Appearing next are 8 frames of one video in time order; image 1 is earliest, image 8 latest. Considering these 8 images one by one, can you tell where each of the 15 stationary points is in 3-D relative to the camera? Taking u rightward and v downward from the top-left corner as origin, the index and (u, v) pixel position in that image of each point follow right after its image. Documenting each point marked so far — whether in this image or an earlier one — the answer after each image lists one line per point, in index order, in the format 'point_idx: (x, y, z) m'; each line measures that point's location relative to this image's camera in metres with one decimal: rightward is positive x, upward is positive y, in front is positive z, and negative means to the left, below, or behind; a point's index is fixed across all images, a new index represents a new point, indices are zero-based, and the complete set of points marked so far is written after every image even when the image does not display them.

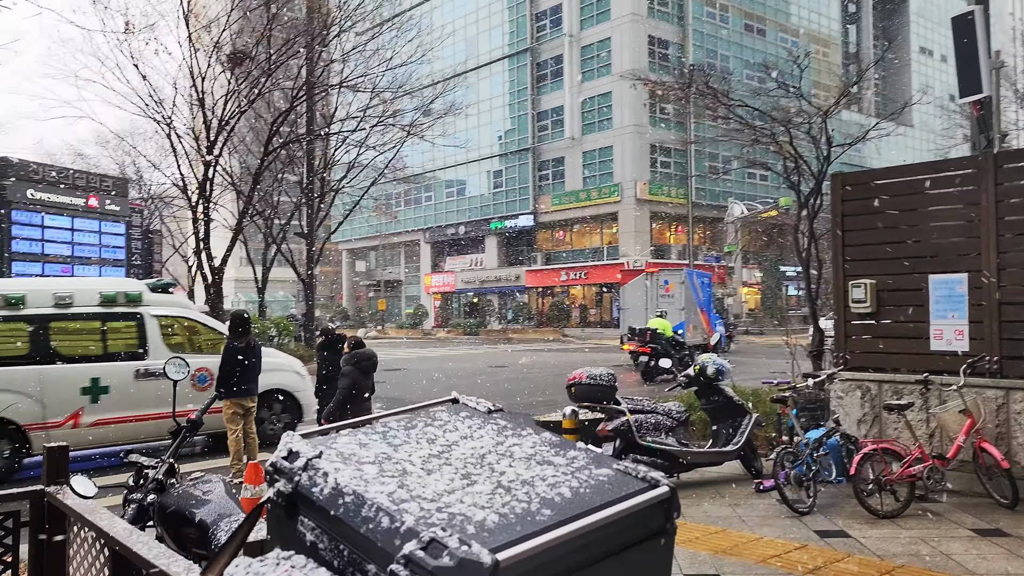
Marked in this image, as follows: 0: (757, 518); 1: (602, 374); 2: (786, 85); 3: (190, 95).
0: (+1.6, -1.5, +5.4) m
1: (+0.7, -0.7, +6.6) m
2: (+3.2, +2.4, +9.9) m
3: (-7.2, +4.4, +18.7) m
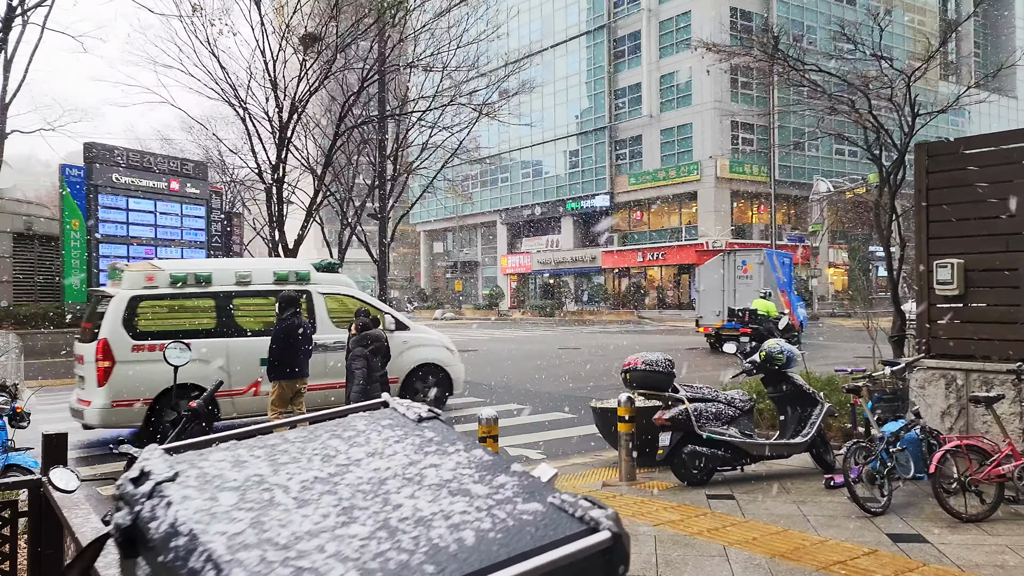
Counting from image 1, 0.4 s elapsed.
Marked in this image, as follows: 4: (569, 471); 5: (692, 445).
0: (+1.9, -1.4, +5.0) m
1: (+1.1, -0.5, +6.2) m
2: (+3.9, +2.6, +9.3) m
3: (-5.6, +4.8, +18.9) m
4: (+0.4, -1.5, +6.8) m
5: (+1.3, -1.1, +5.8) m
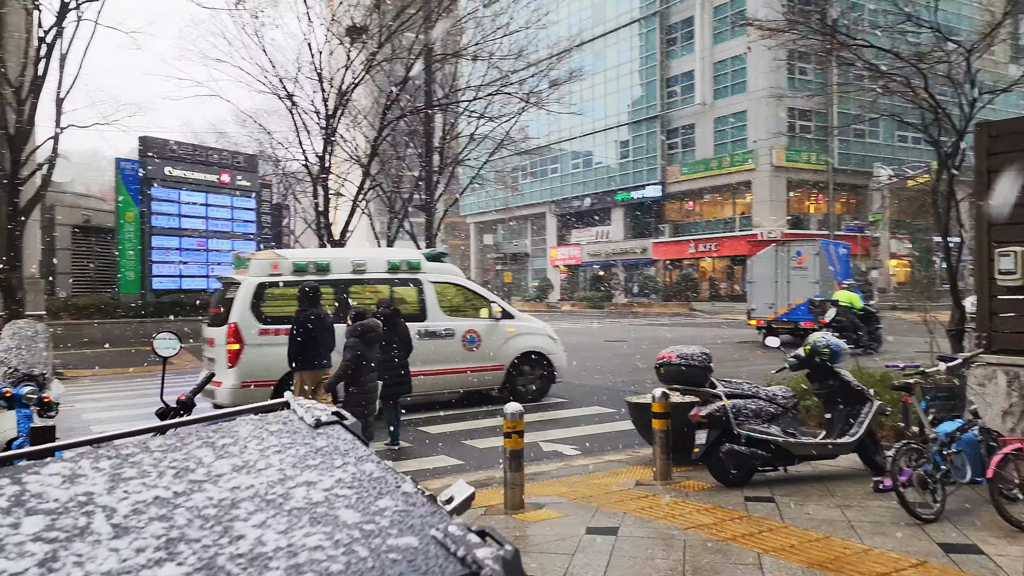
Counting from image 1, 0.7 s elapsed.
0: (+2.0, -1.3, +4.7) m
1: (+1.3, -0.5, +6.0) m
2: (+4.3, +2.7, +8.8) m
3: (-4.6, +5.0, +19.0) m
4: (+0.7, -1.4, +6.5) m
5: (+1.5, -1.0, +5.6) m
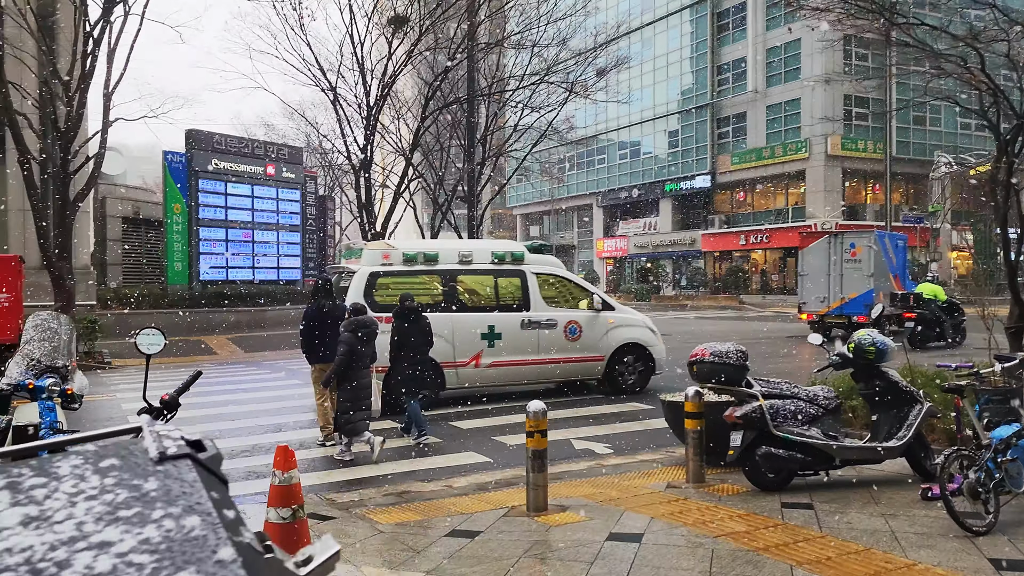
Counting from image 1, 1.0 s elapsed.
0: (+2.1, -1.3, +4.4) m
1: (+1.5, -0.4, +5.7) m
2: (+4.7, +2.8, +8.3) m
3: (-3.6, +5.2, +19.0) m
4: (+0.9, -1.4, +6.3) m
5: (+1.6, -1.0, +5.3) m
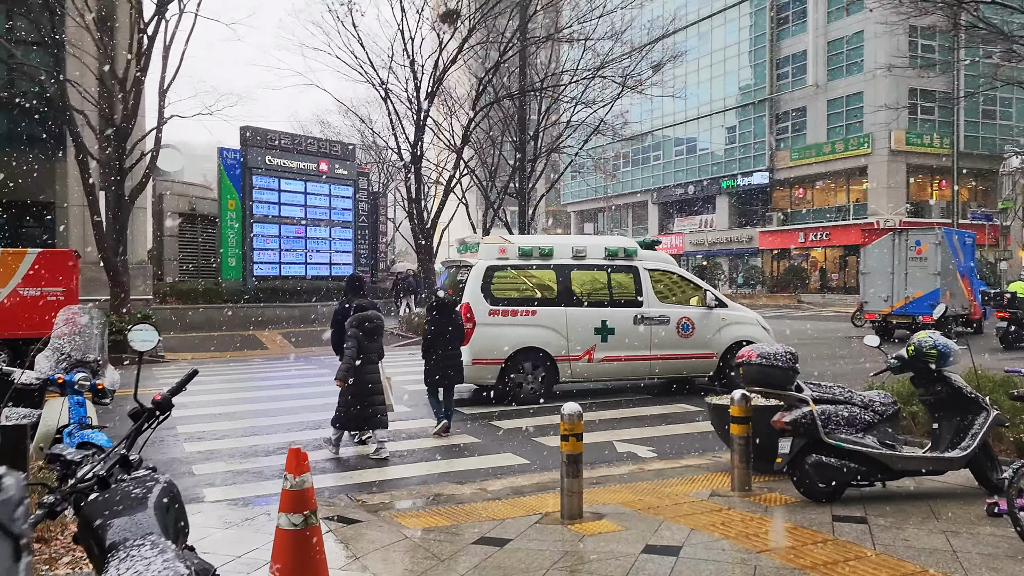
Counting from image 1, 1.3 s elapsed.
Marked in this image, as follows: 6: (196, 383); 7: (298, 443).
0: (+2.3, -1.3, +4.0) m
1: (+1.7, -0.4, +5.4) m
2: (+5.1, +2.8, +7.7) m
3: (-2.5, +5.3, +18.9) m
4: (+1.1, -1.4, +6.0) m
5: (+1.8, -1.0, +5.0) m
6: (-4.5, -1.4, +11.9) m
7: (-1.9, -1.4, +7.4) m
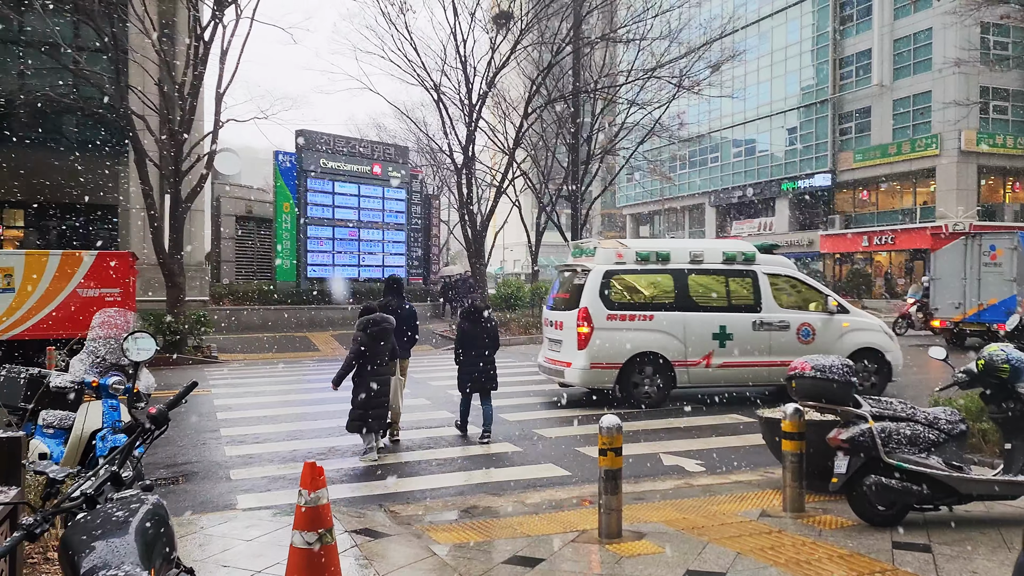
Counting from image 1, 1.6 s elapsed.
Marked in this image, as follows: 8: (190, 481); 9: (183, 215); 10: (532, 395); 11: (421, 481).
0: (+2.4, -1.3, +3.7) m
1: (+2.0, -0.5, +5.0) m
2: (+5.5, +2.7, +7.2) m
3: (-1.3, +5.2, +18.9) m
4: (+1.4, -1.4, +5.7) m
5: (+2.0, -1.0, +4.6) m
6: (-3.8, -1.4, +12.0) m
7: (-1.5, -1.4, +7.3) m
8: (-2.4, -1.4, +6.3) m
9: (-6.5, +1.4, +16.4) m
10: (+0.3, -1.4, +10.8) m
11: (-0.7, -1.4, +6.0) m
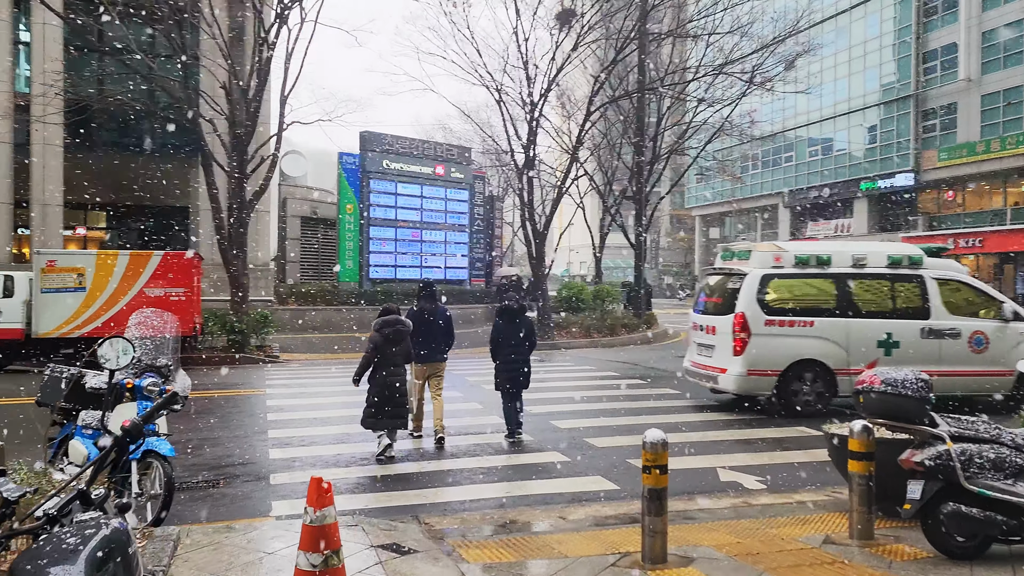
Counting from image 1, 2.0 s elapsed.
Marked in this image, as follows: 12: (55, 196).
0: (+2.5, -1.4, +3.2) m
1: (+2.2, -0.5, +4.6) m
2: (+5.9, +2.6, +6.4) m
3: (+0.1, +5.2, +18.7) m
4: (+1.7, -1.4, +5.3) m
5: (+2.2, -1.1, +4.2) m
6: (-3.0, -1.4, +12.0) m
7: (-1.1, -1.4, +7.1) m
8: (-2.1, -1.4, +6.2) m
9: (-5.3, +1.4, +16.6) m
10: (+1.0, -1.4, +10.4) m
11: (-0.4, -1.4, +5.7) m
12: (-10.3, +2.1, +18.9) m
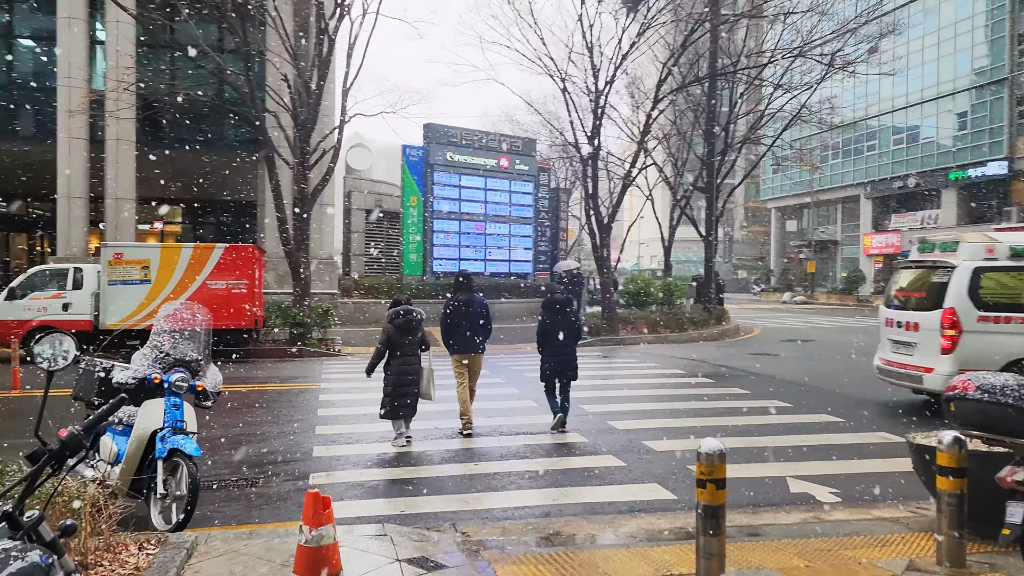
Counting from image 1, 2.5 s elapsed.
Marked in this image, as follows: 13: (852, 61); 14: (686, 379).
0: (+2.6, -1.3, +2.6) m
1: (+2.4, -0.5, +4.0) m
2: (+6.3, +2.7, +5.5) m
3: (+1.6, +5.3, +18.2) m
4: (+2.0, -1.4, +4.8) m
5: (+2.4, -1.0, +3.6) m
6: (-2.2, -1.3, +11.8) m
7: (-0.7, -1.4, +6.8) m
8: (-1.7, -1.4, +6.0) m
9: (-4.0, +1.6, +16.6) m
10: (+1.6, -1.3, +9.9) m
11: (0.0, -1.3, +5.4) m
12: (-8.9, +2.3, +19.3) m
13: (+7.3, +5.0, +18.4) m
14: (+2.4, -1.3, +11.8) m
